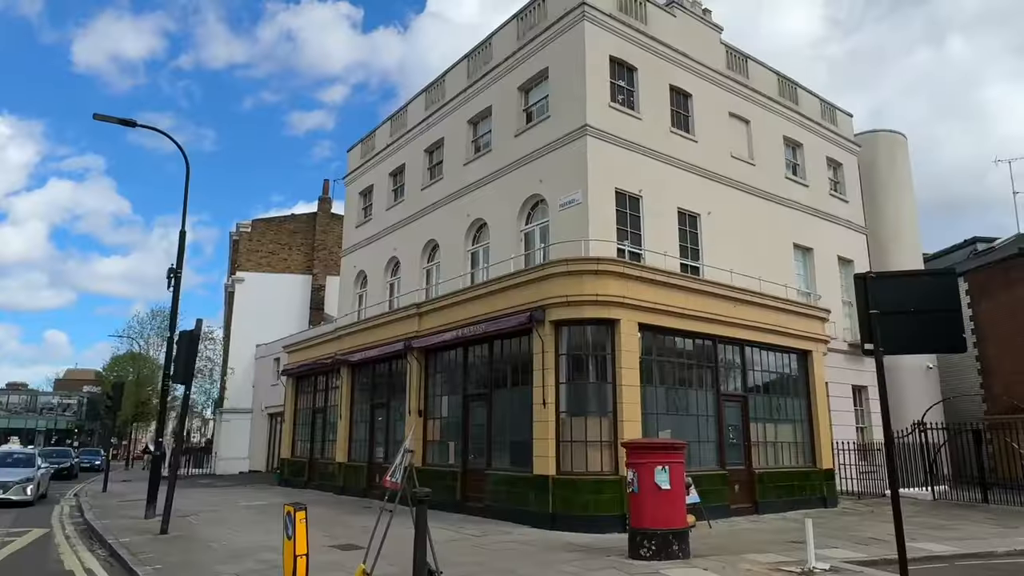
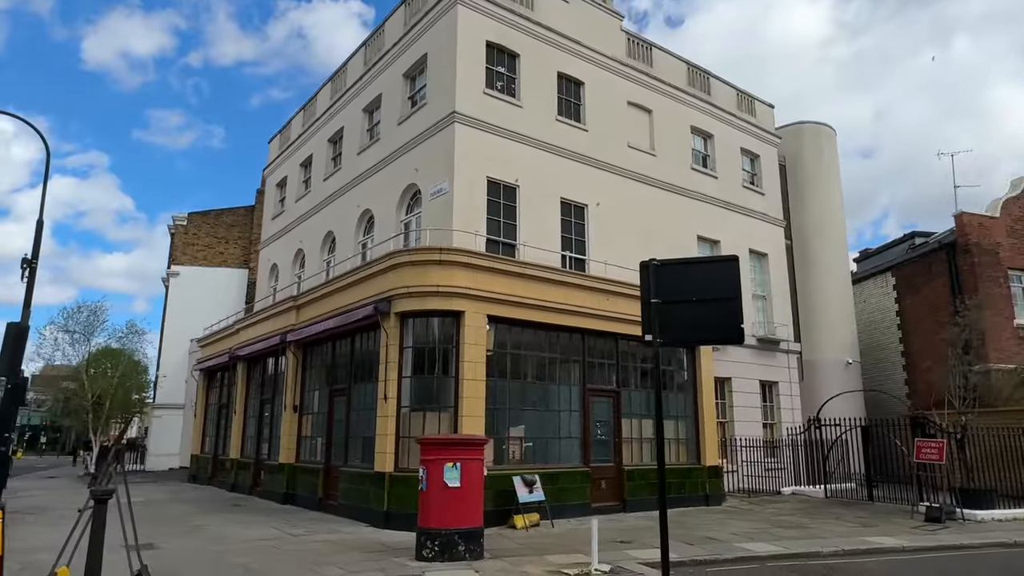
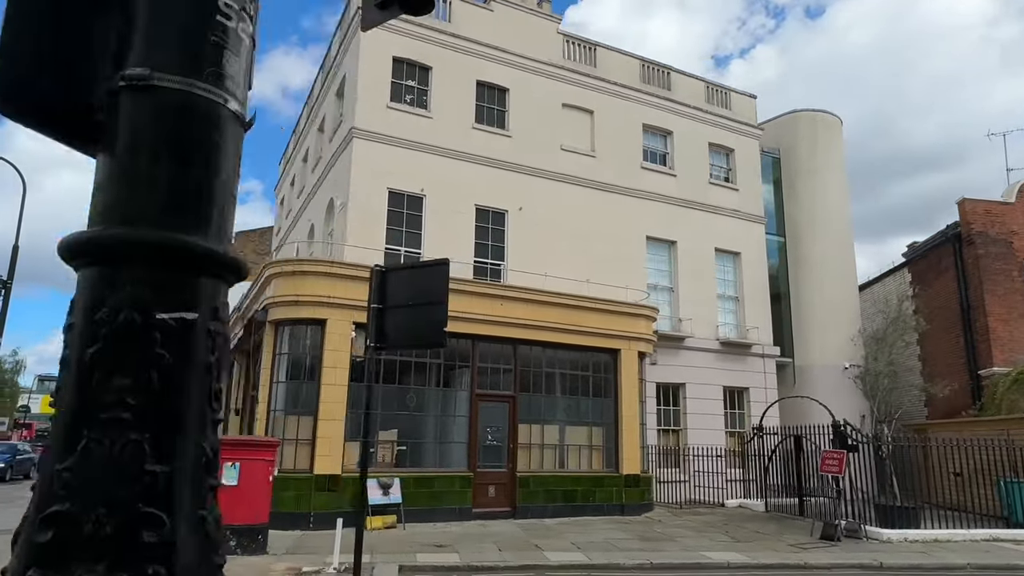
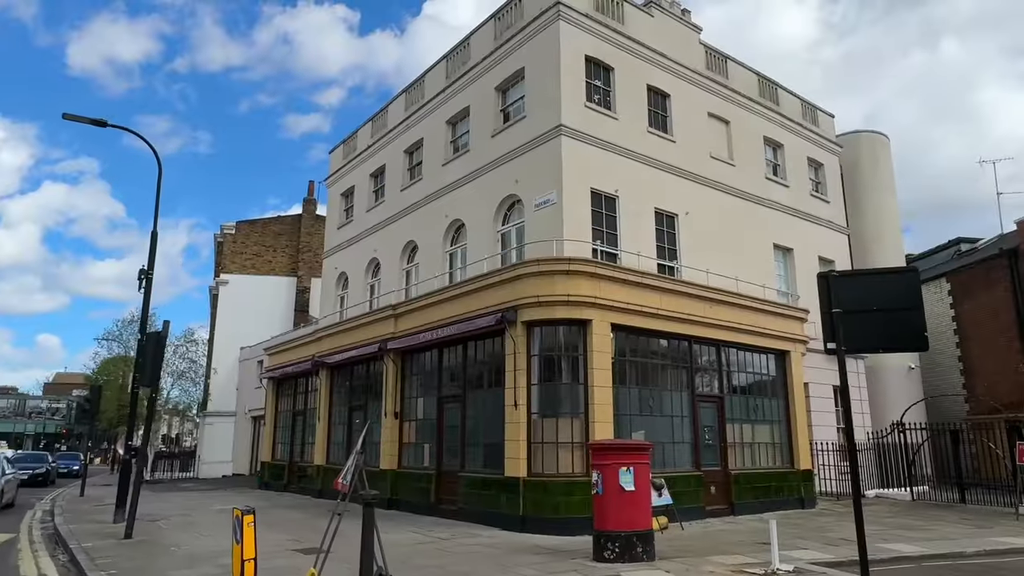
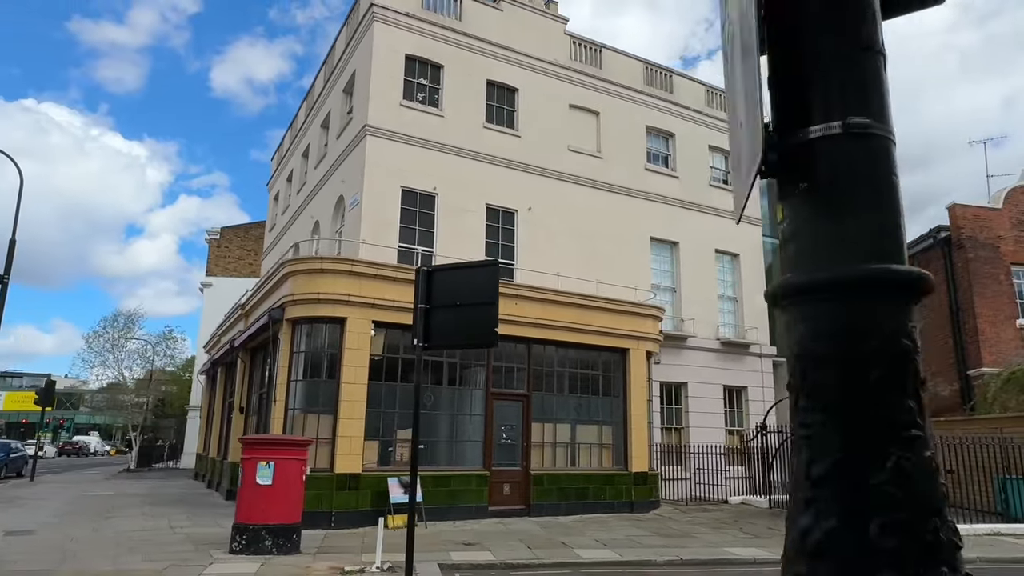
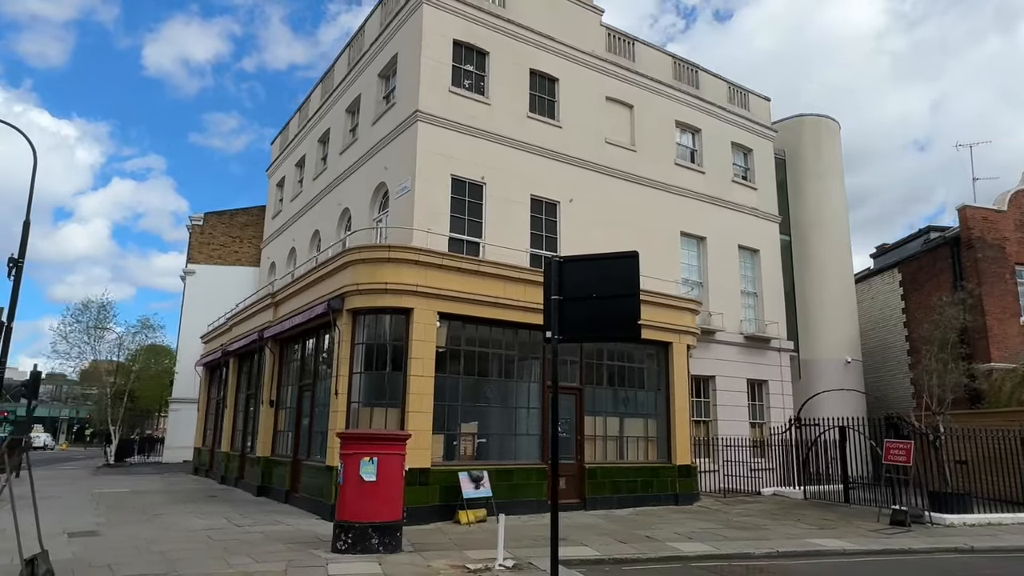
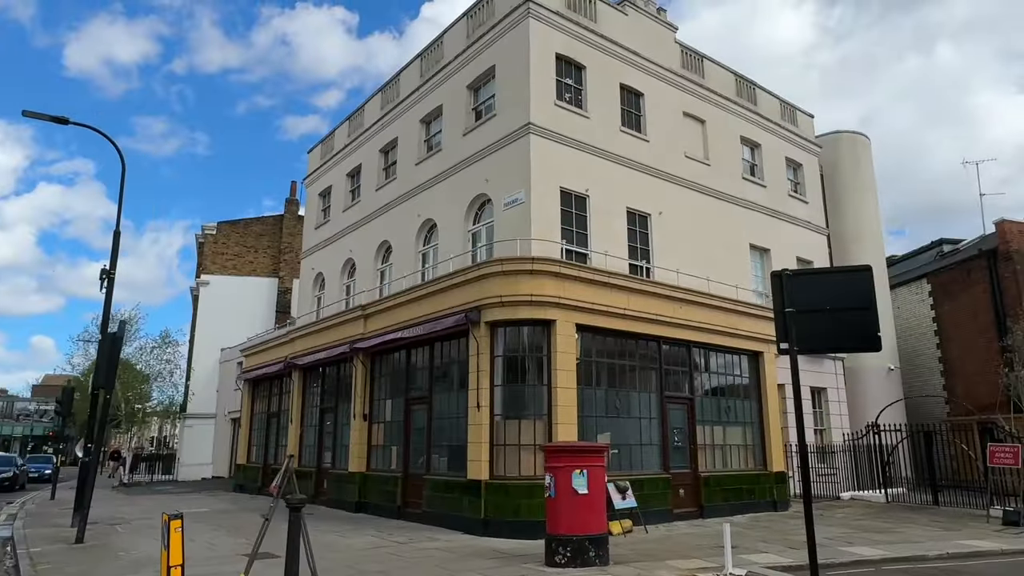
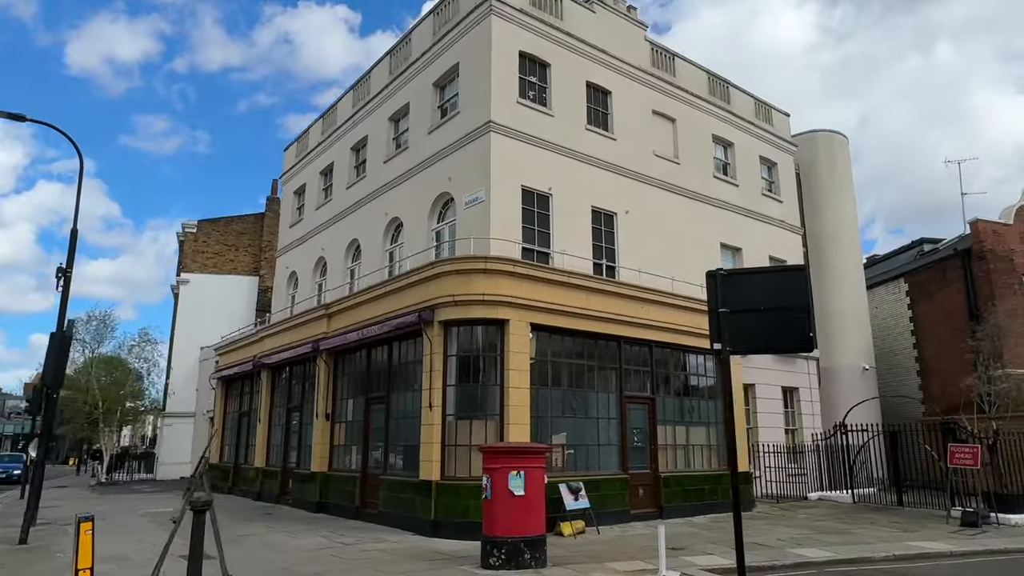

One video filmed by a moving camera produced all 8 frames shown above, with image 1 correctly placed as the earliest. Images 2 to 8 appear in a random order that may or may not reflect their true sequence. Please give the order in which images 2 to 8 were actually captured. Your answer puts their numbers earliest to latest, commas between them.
4, 7, 8, 2, 6, 5, 3
